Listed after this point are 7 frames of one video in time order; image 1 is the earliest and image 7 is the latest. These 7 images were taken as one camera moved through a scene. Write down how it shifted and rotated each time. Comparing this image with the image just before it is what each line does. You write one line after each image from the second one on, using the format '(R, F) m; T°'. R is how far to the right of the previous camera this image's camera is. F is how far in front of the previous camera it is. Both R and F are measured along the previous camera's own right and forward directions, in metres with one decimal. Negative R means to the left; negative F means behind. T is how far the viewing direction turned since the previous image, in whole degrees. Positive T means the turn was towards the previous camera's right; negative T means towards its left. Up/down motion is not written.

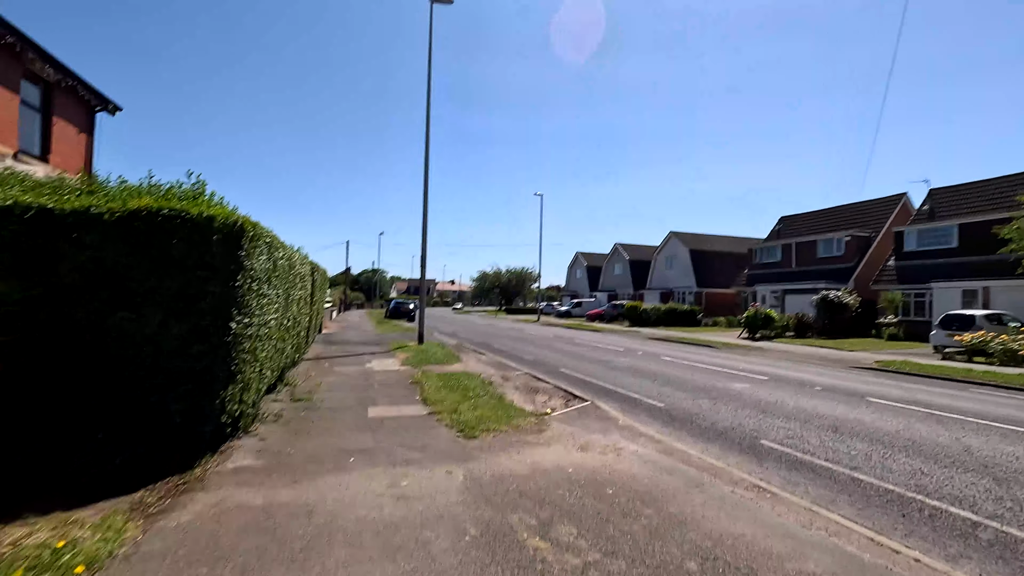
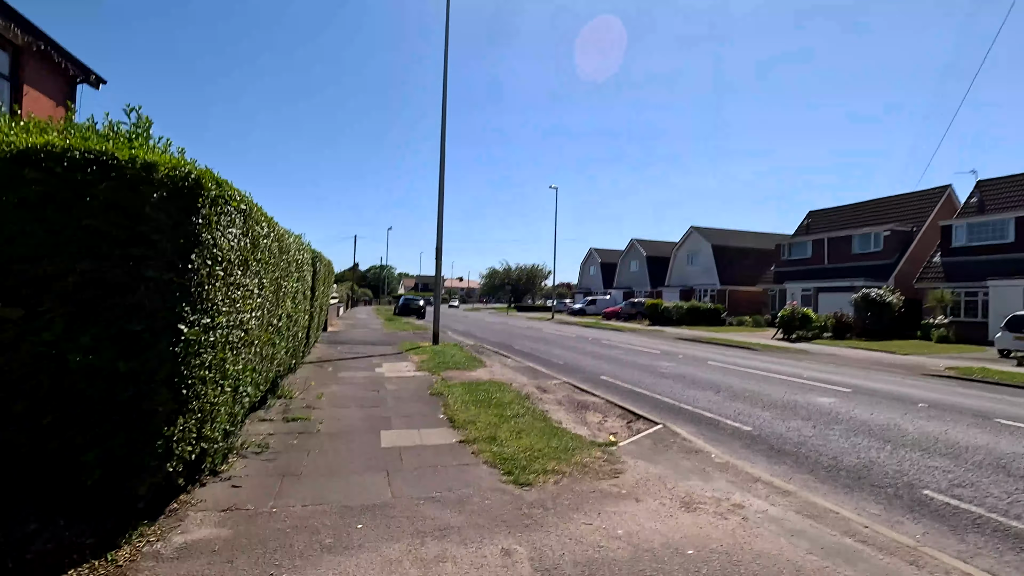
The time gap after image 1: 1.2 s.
(-0.6, +2.1) m; -1°
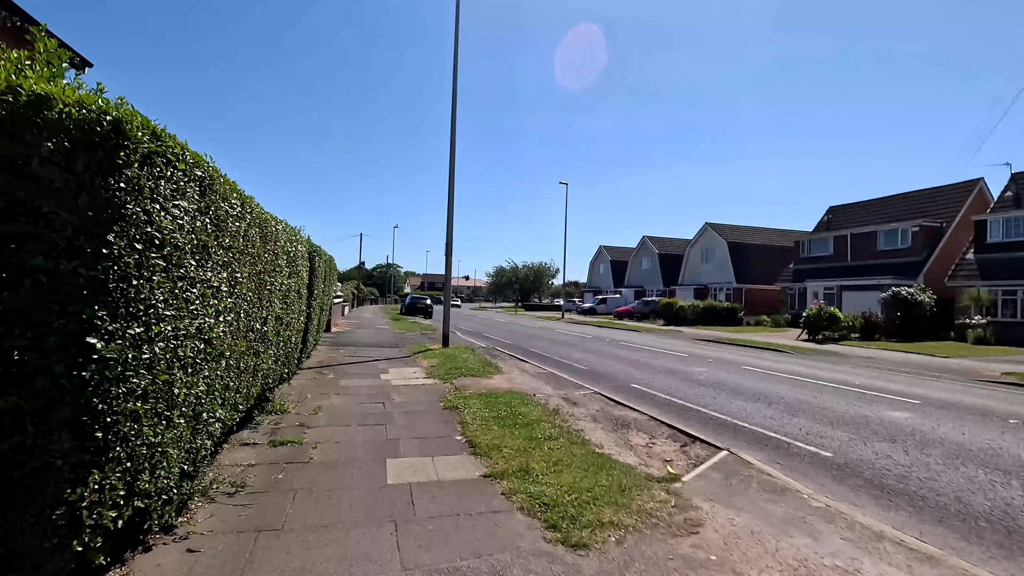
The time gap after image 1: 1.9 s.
(-0.3, +1.3) m; -1°
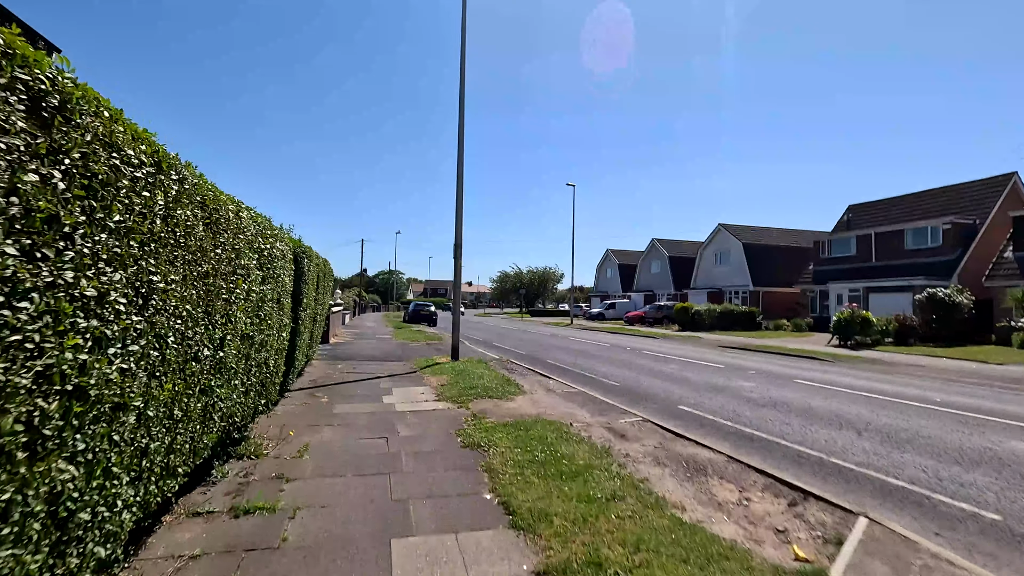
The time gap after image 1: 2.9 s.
(-0.4, +1.8) m; 0°
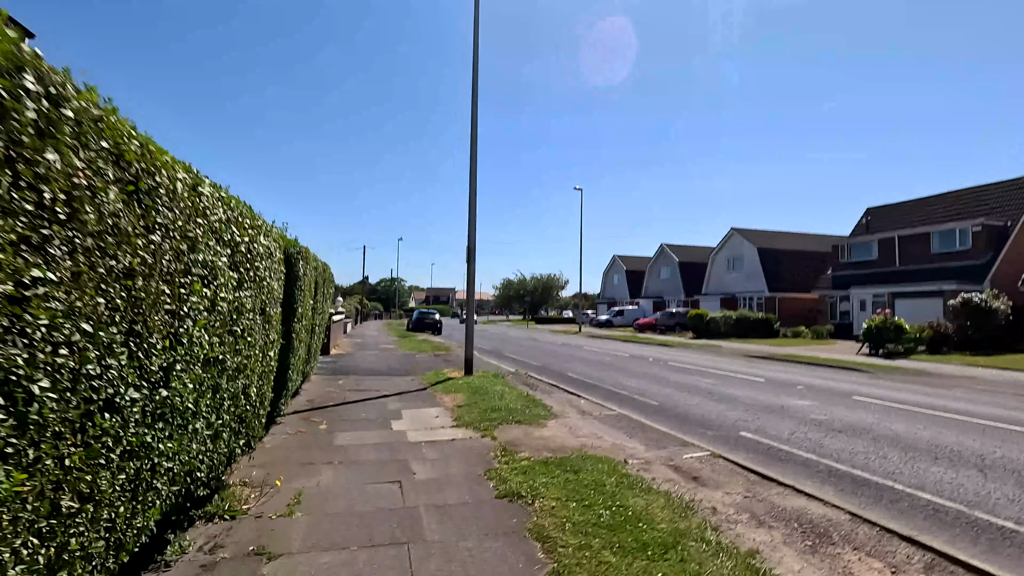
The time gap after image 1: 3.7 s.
(-0.5, +1.5) m; 0°
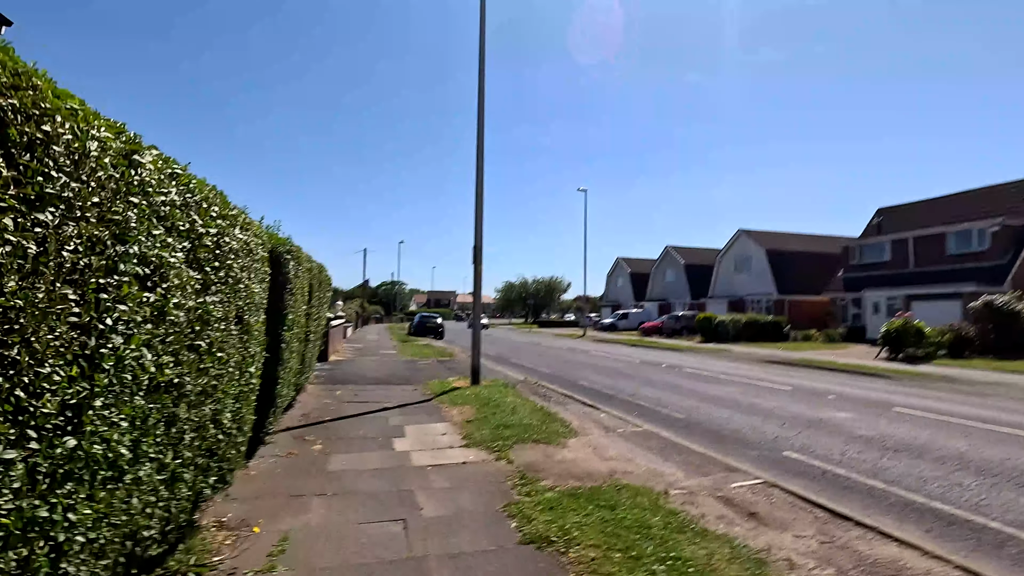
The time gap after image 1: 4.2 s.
(-0.2, +0.9) m; 0°
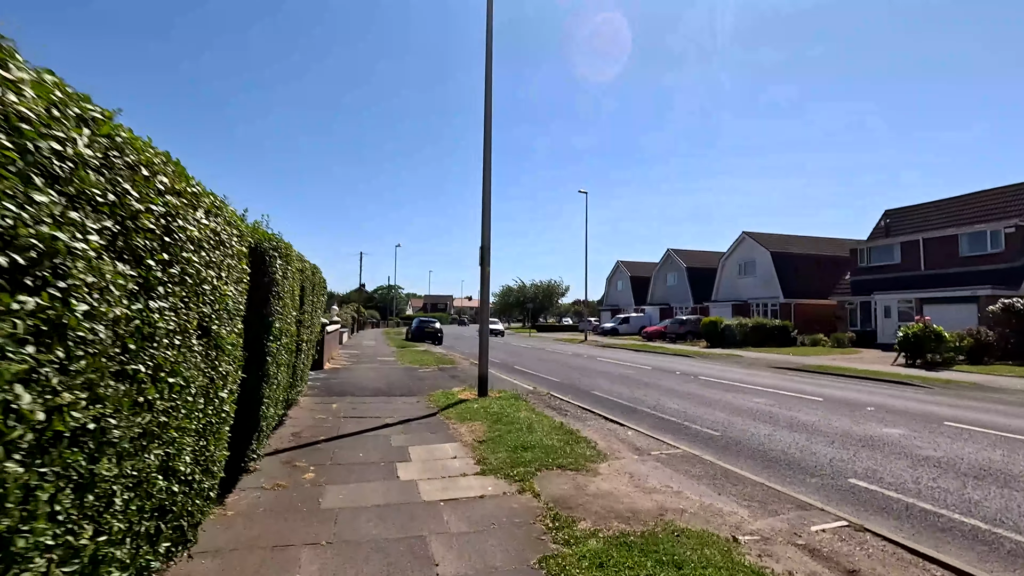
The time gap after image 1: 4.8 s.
(-0.3, +1.0) m; 0°
